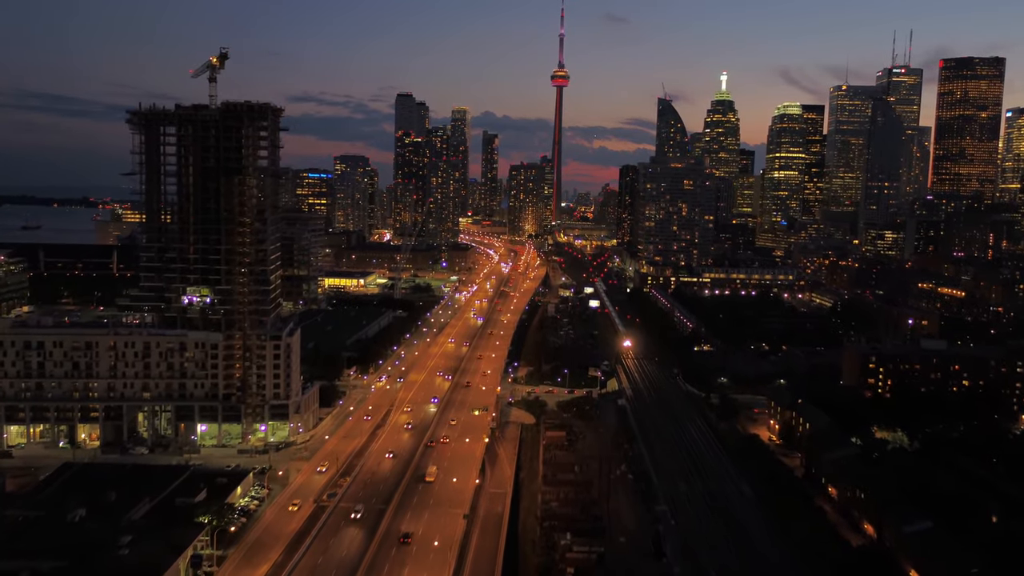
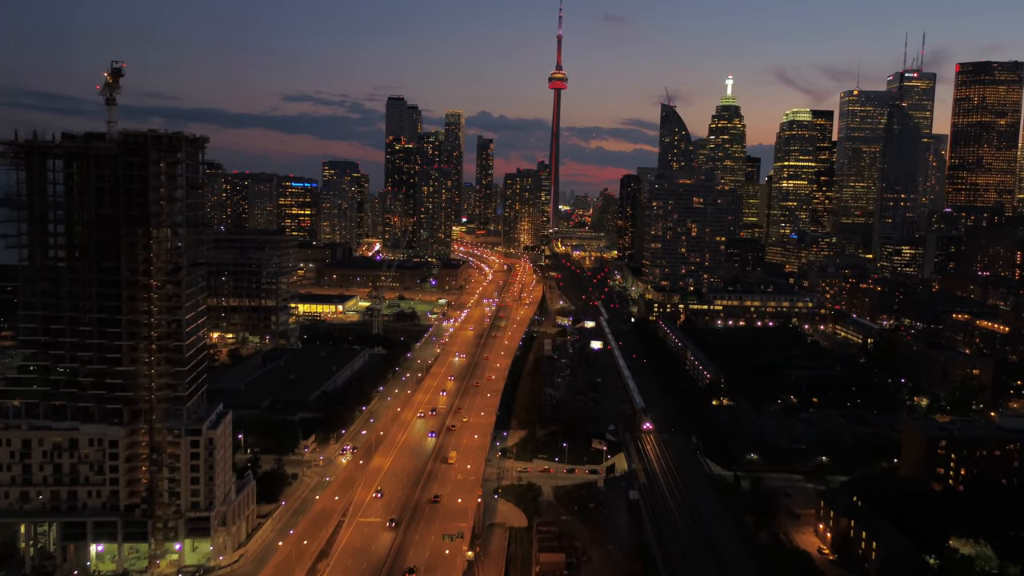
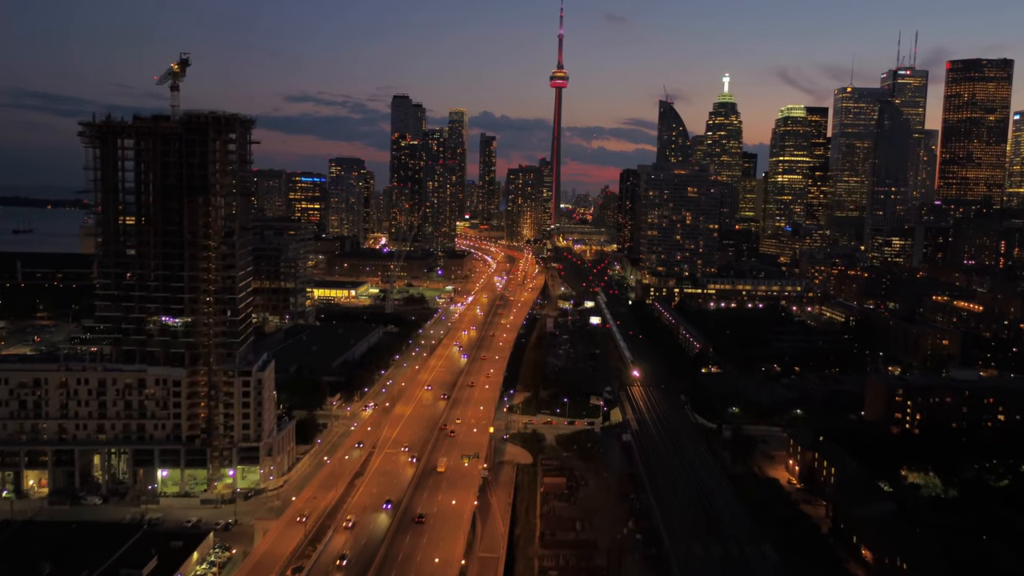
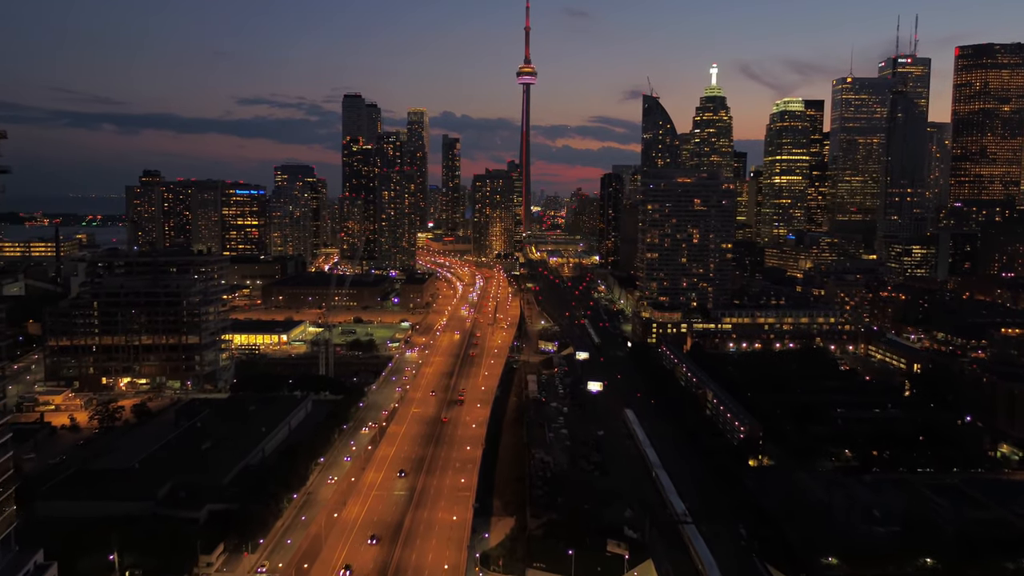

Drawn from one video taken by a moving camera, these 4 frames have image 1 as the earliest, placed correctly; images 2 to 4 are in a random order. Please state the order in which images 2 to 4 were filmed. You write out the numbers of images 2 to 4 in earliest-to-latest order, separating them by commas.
3, 2, 4
